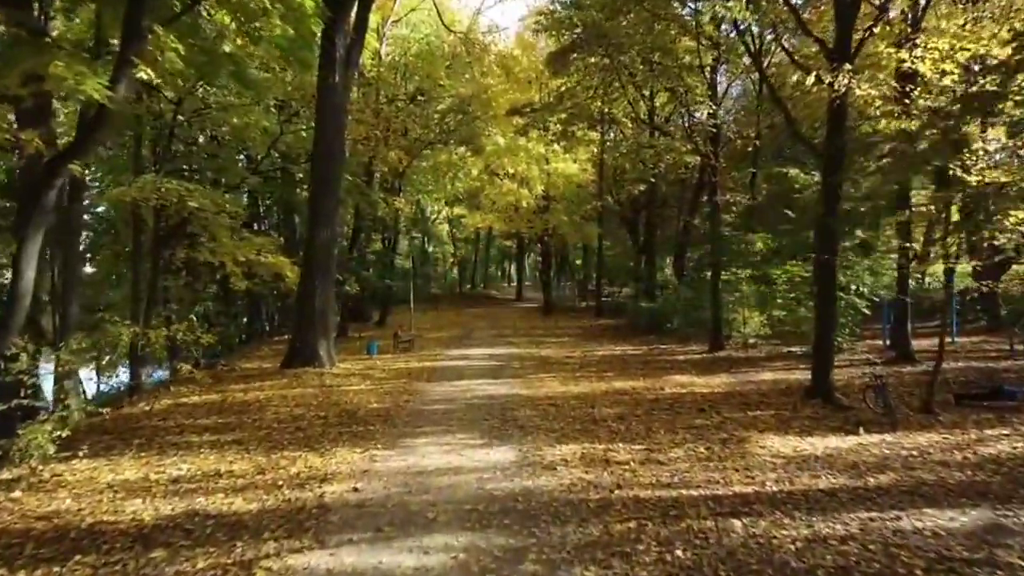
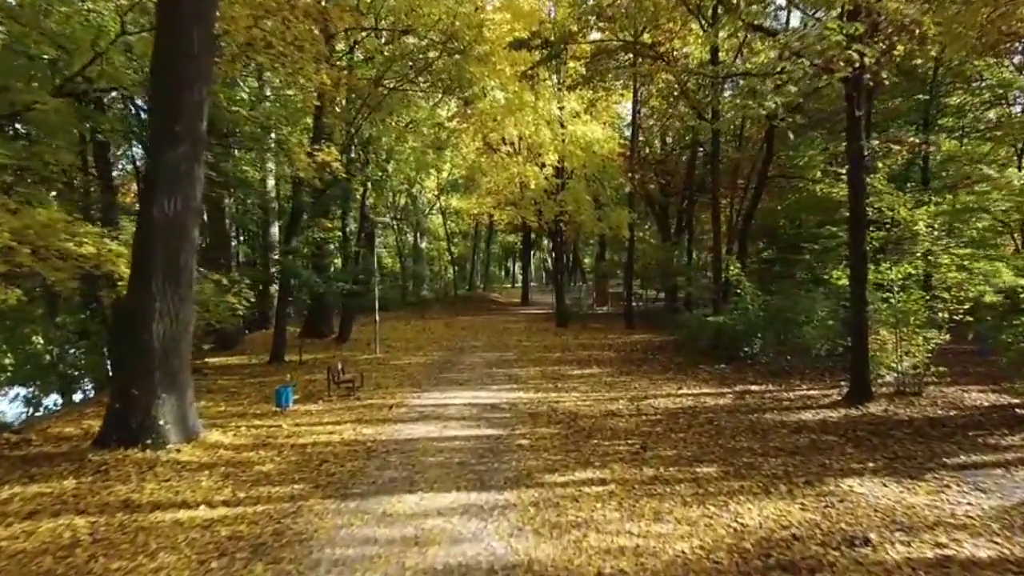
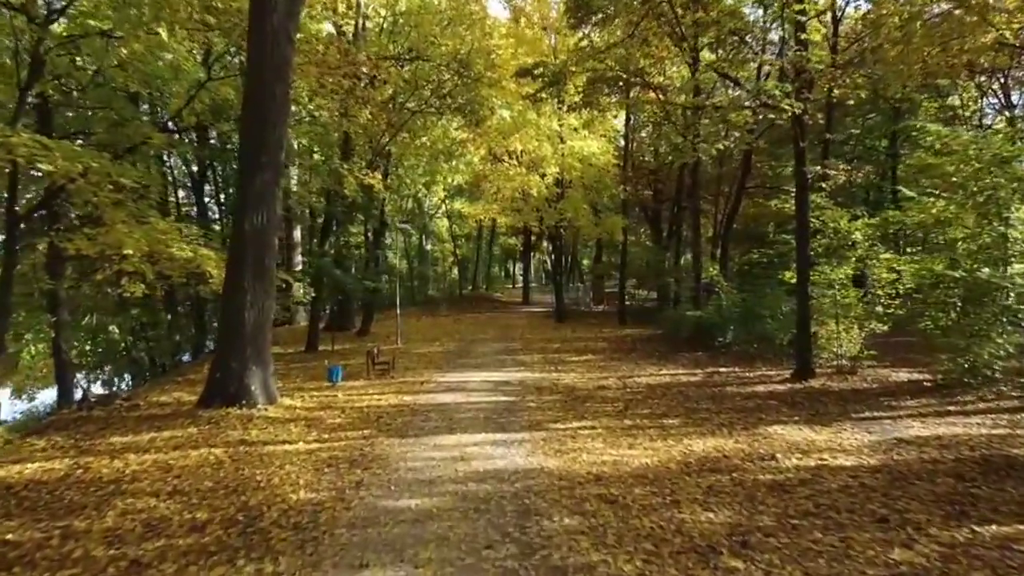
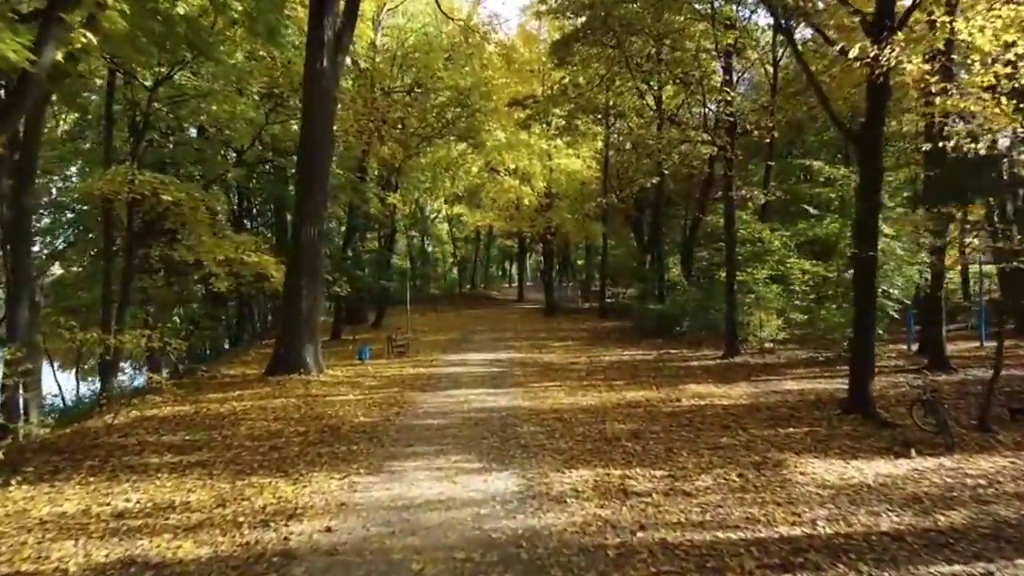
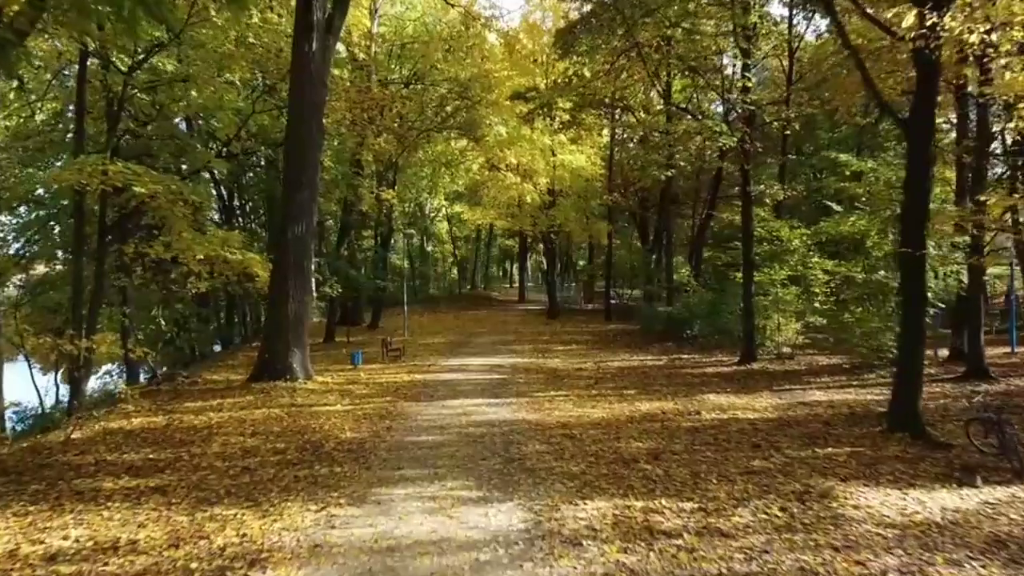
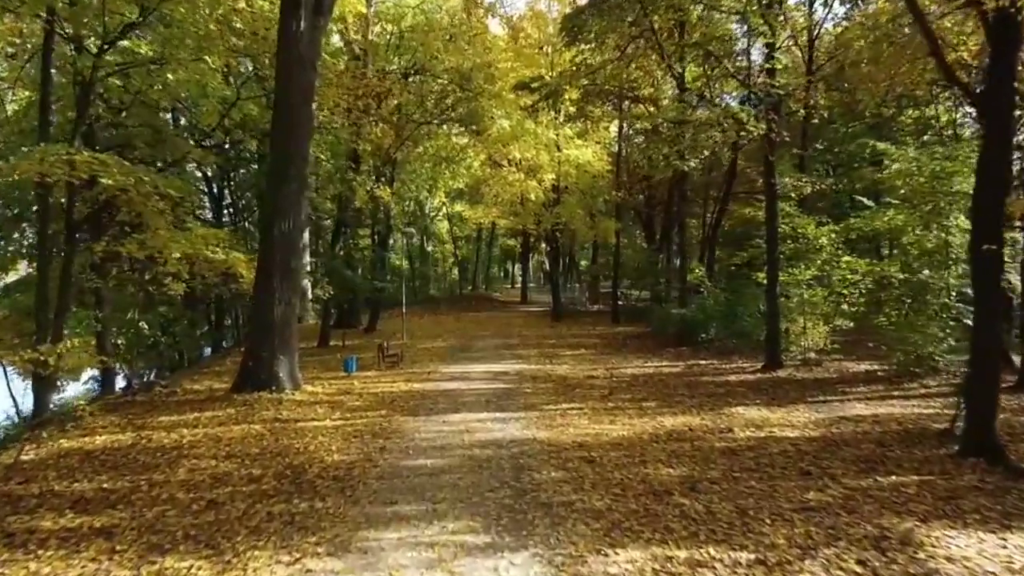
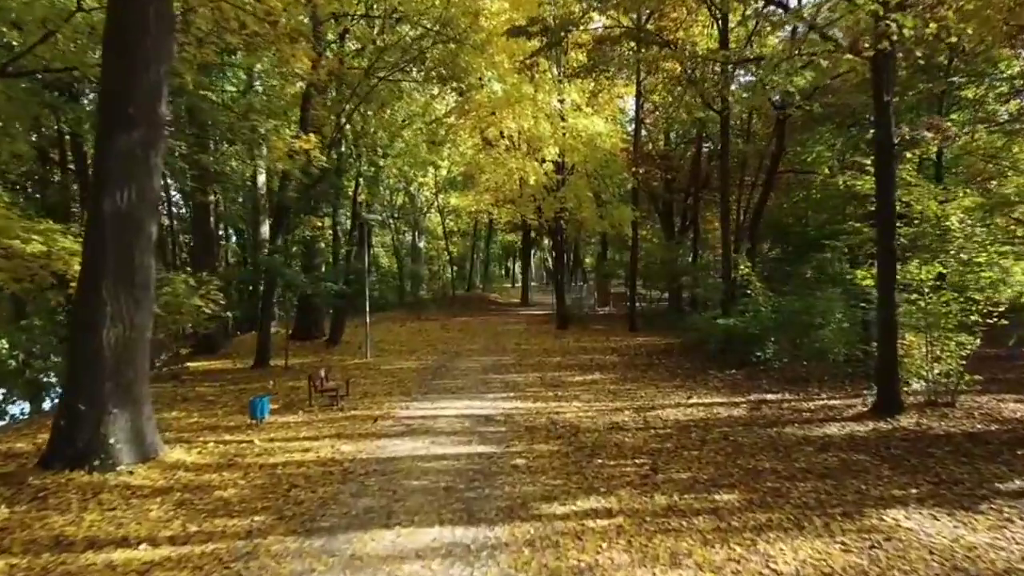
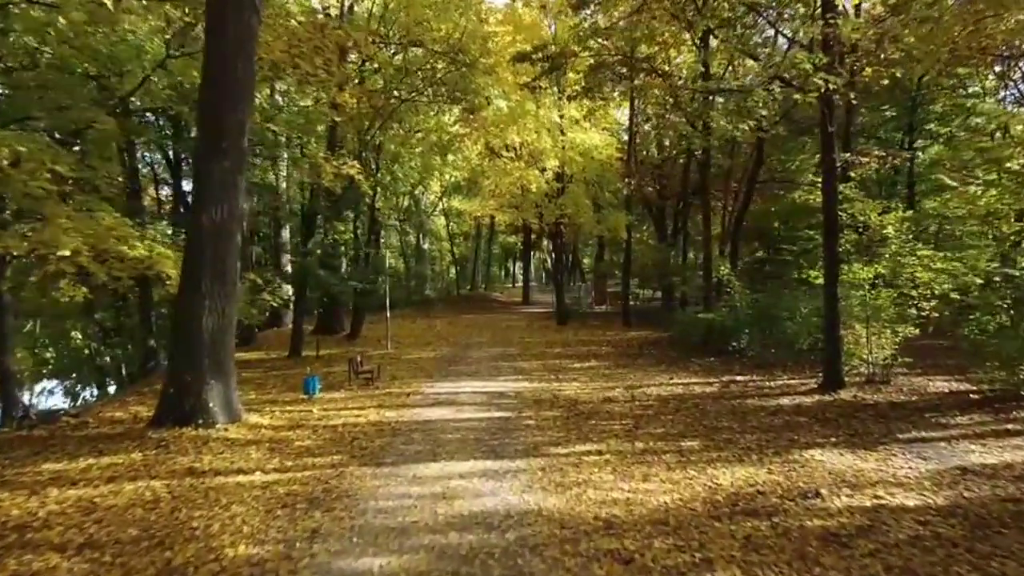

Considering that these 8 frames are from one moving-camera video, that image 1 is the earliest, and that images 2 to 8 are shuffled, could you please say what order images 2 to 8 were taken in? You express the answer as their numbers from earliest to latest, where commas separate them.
4, 5, 6, 3, 8, 2, 7
